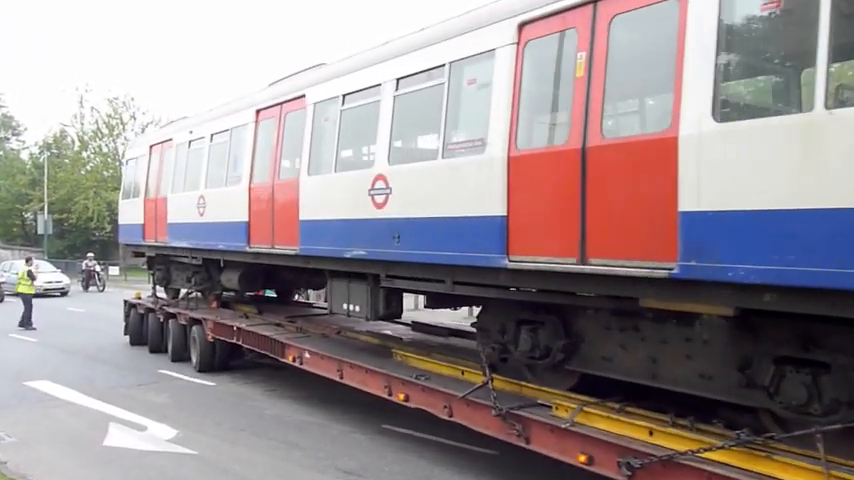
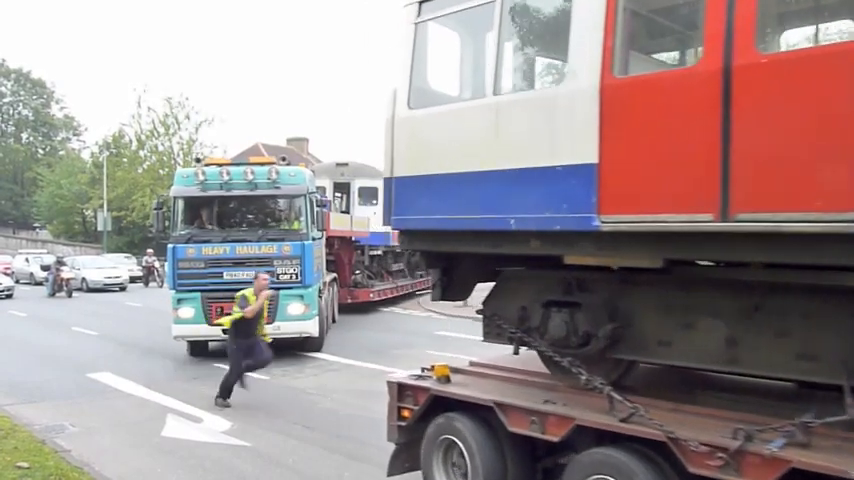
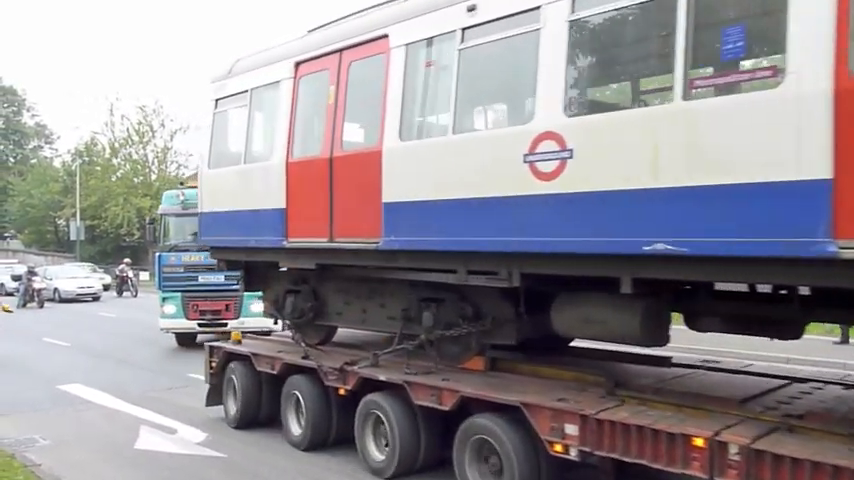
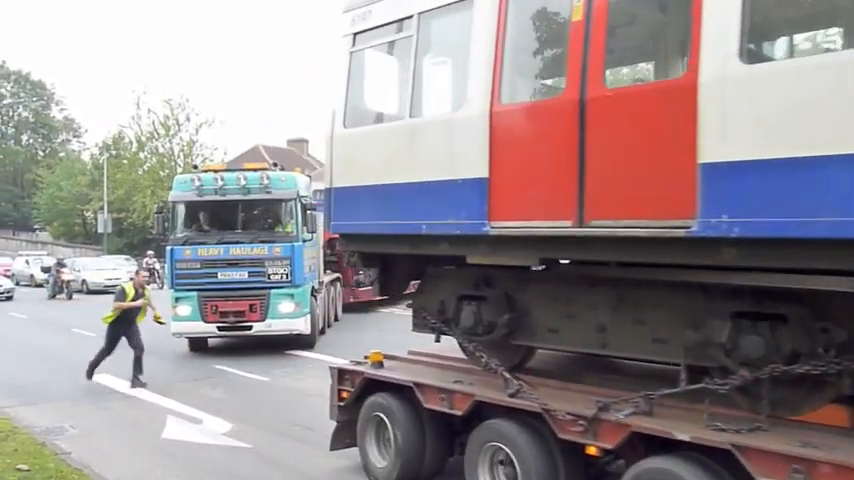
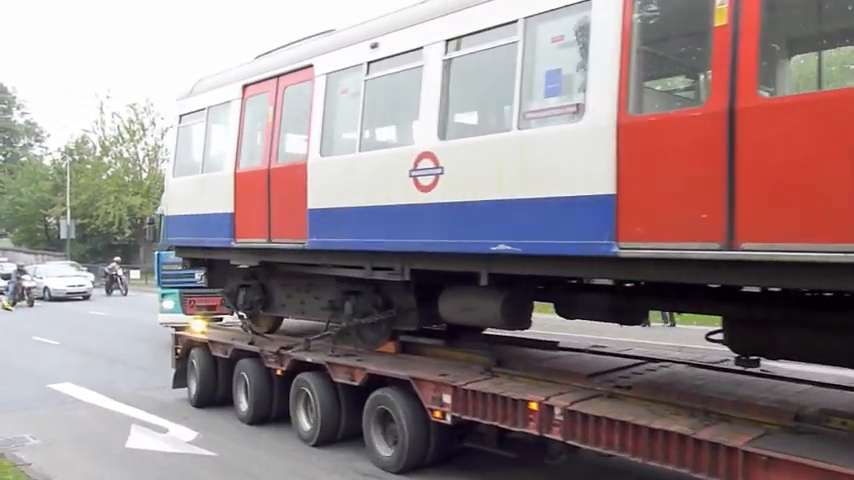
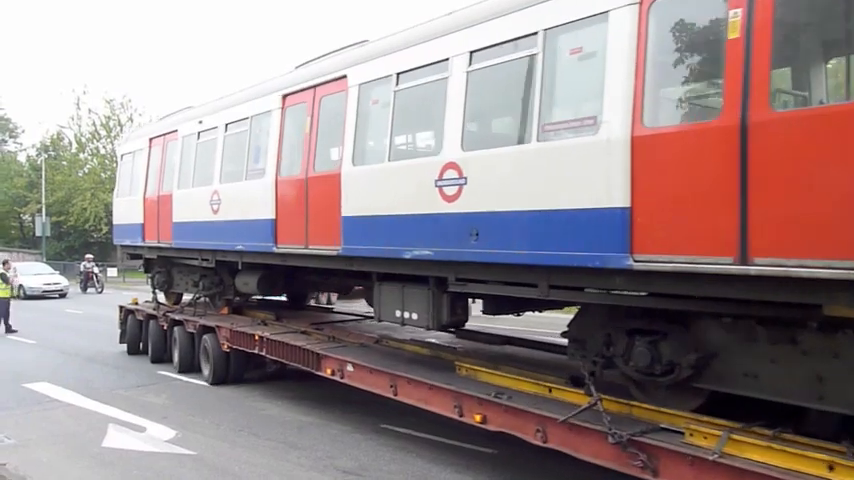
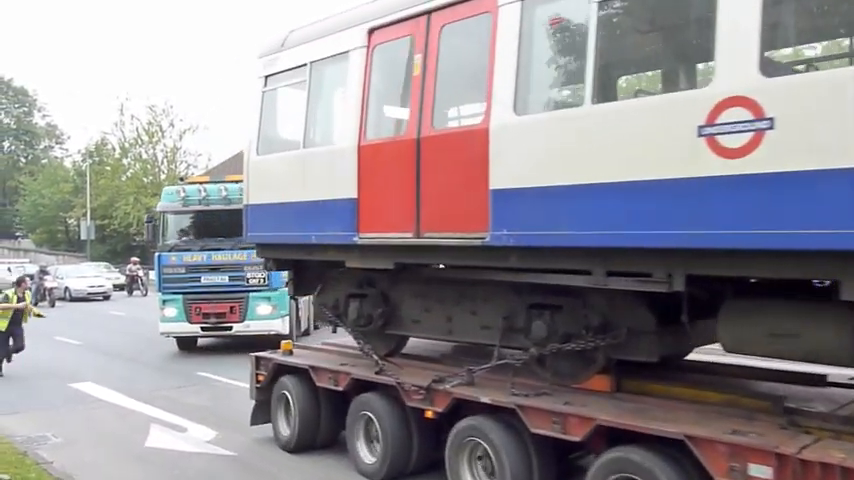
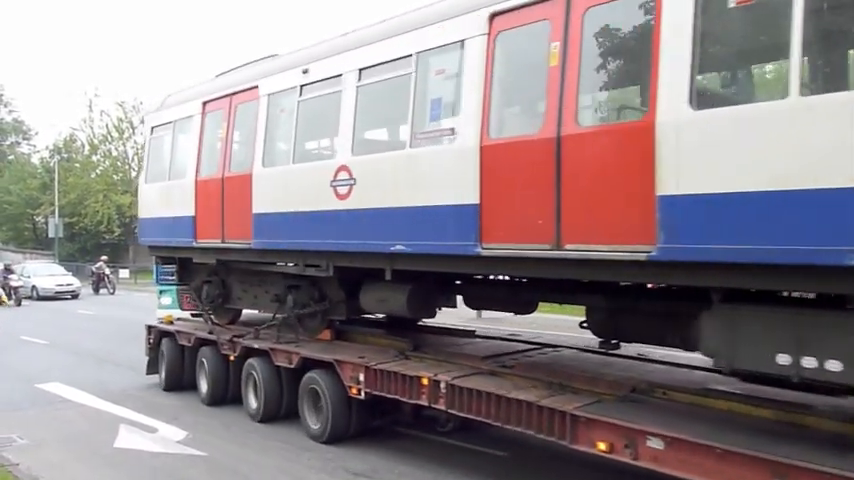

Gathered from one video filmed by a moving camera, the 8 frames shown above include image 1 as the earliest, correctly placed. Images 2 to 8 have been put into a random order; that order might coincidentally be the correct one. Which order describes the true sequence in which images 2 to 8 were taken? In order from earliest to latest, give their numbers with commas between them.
6, 8, 5, 3, 7, 4, 2
